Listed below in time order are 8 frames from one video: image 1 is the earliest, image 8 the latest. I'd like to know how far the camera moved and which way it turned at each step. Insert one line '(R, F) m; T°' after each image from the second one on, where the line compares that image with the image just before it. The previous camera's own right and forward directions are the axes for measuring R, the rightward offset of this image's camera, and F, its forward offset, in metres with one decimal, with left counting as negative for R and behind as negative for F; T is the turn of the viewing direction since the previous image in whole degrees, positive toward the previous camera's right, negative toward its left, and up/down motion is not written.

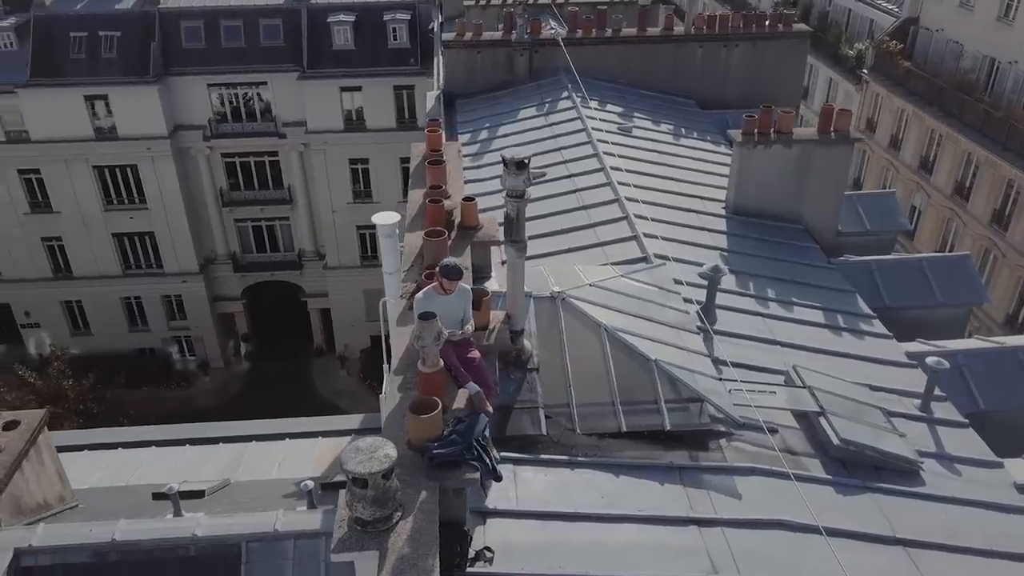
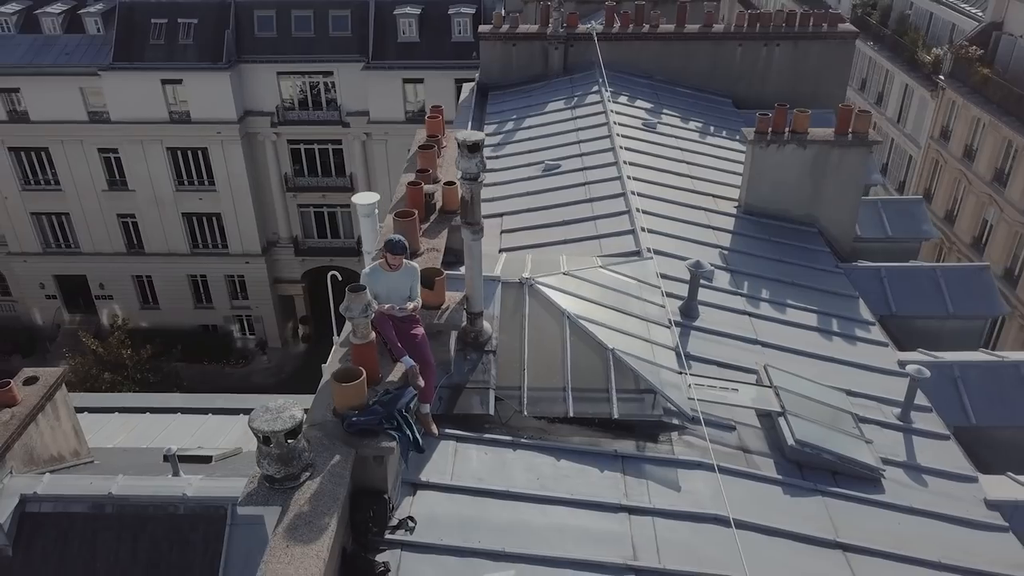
(+1.3, -0.1) m; -5°
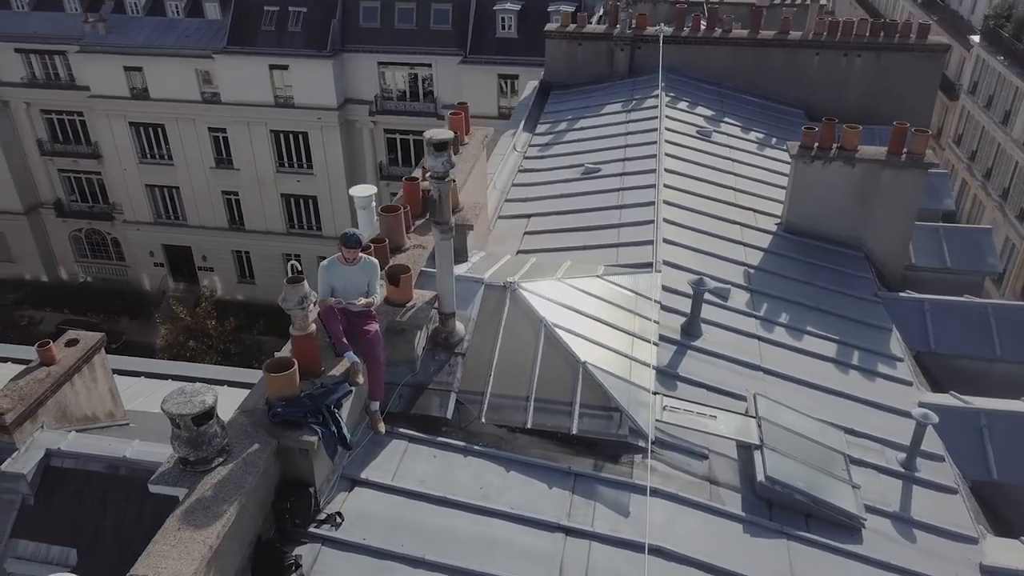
(+1.5, +0.3) m; -7°
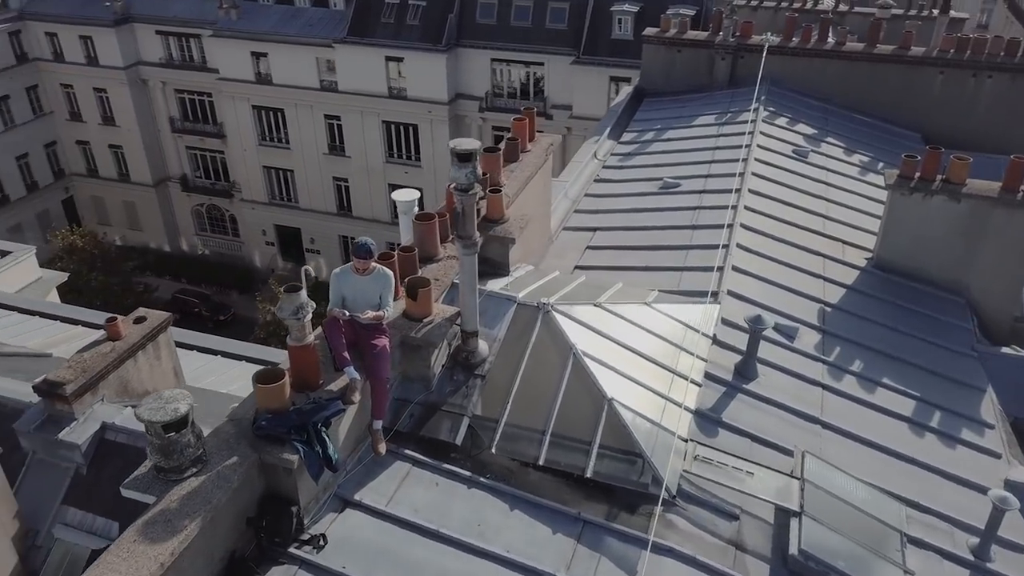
(+0.9, +0.7) m; -8°
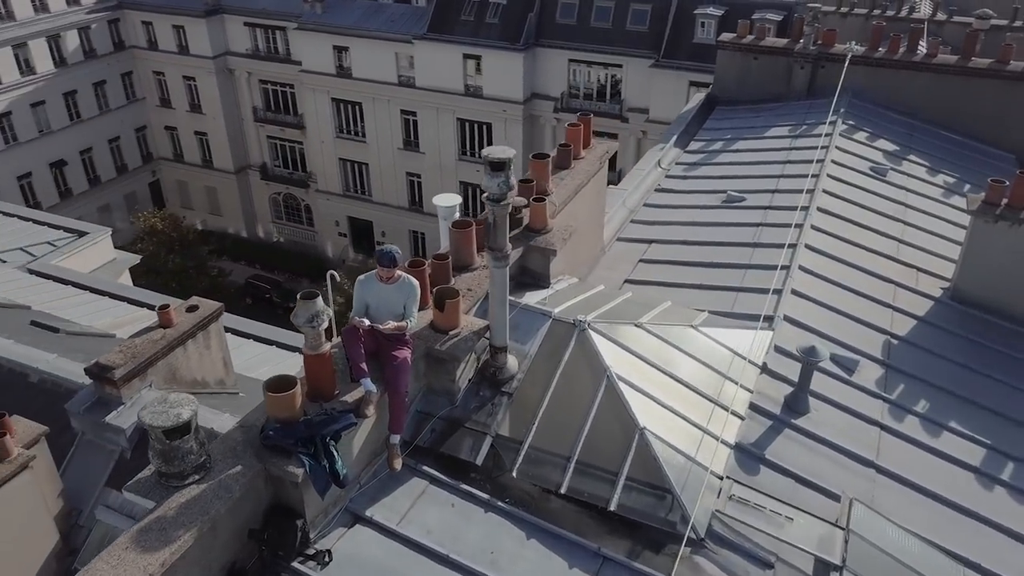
(+0.4, +0.4) m; -5°
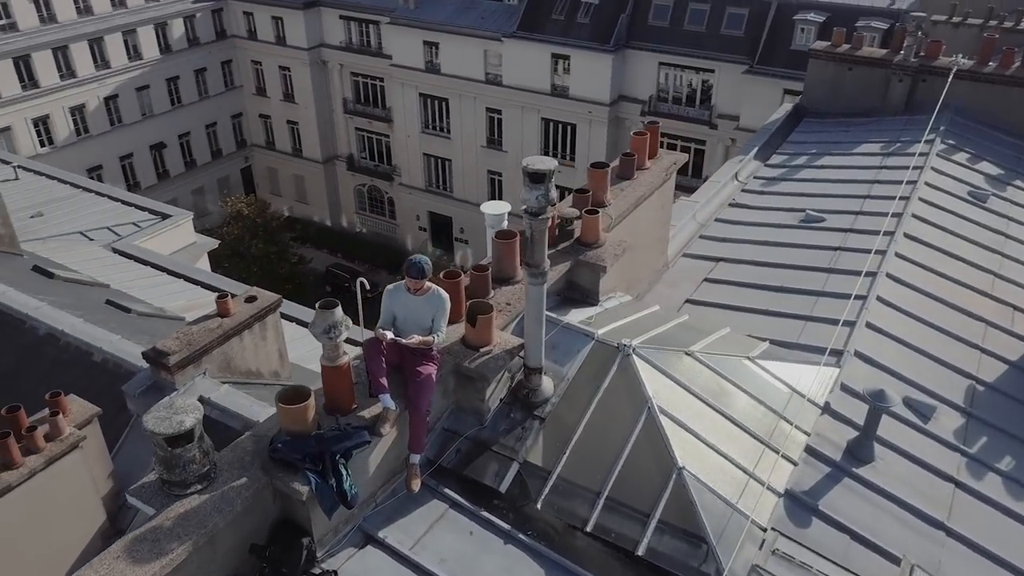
(+0.4, +0.5) m; -6°
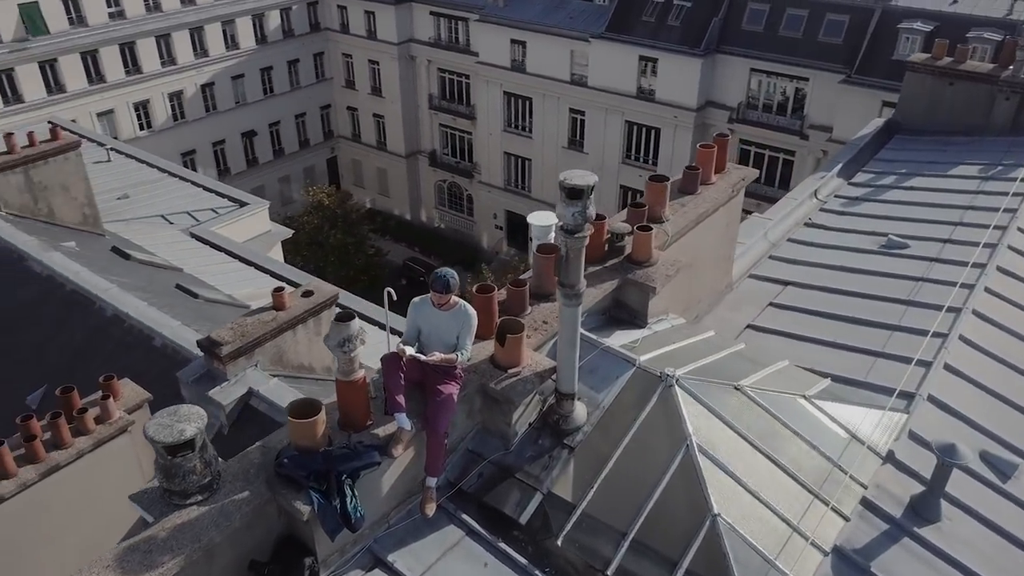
(+0.4, +0.5) m; -6°
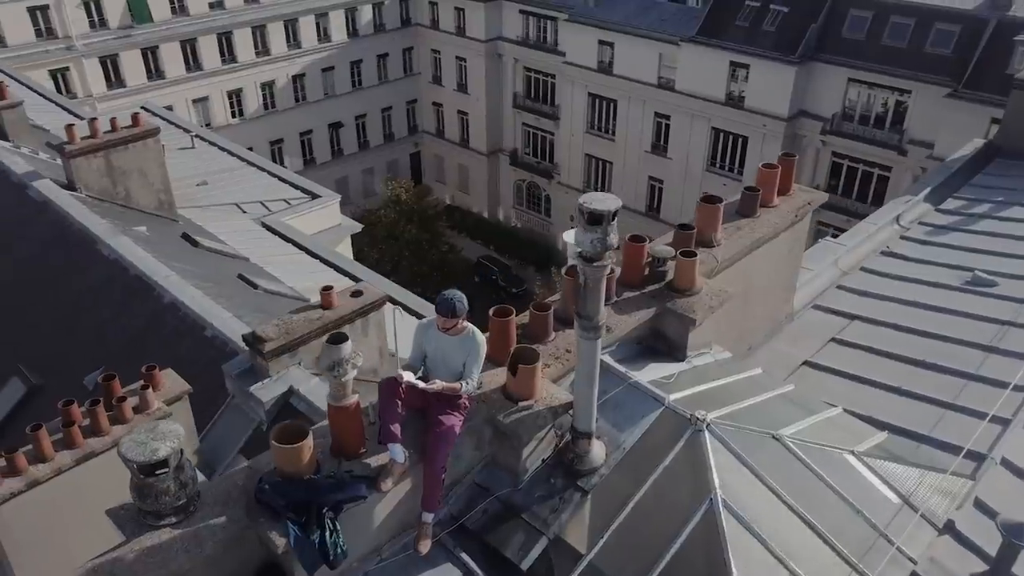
(+0.5, +0.6) m; -6°
